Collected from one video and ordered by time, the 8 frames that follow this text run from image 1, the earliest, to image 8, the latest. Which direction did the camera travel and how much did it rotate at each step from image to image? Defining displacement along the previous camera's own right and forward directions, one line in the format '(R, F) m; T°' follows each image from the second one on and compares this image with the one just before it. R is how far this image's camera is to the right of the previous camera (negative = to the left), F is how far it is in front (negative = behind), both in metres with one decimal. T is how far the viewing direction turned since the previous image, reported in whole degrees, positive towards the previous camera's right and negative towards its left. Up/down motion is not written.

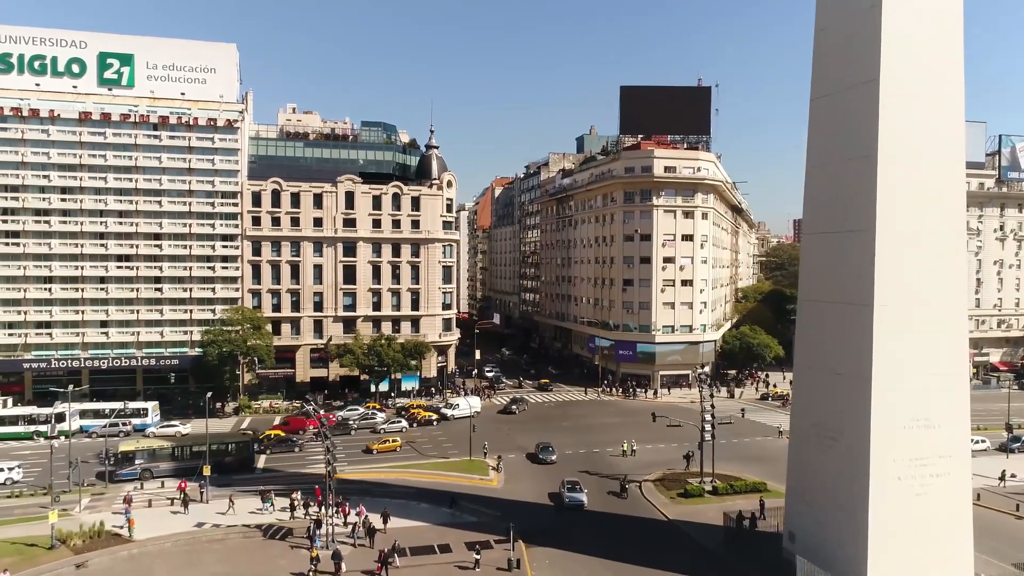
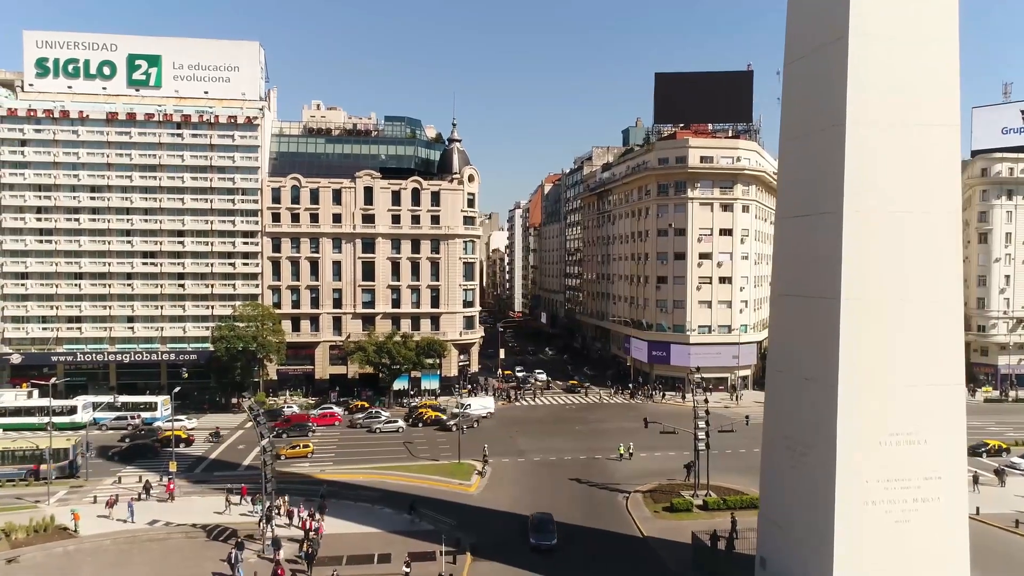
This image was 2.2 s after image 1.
(+4.9, +2.8) m; -6°
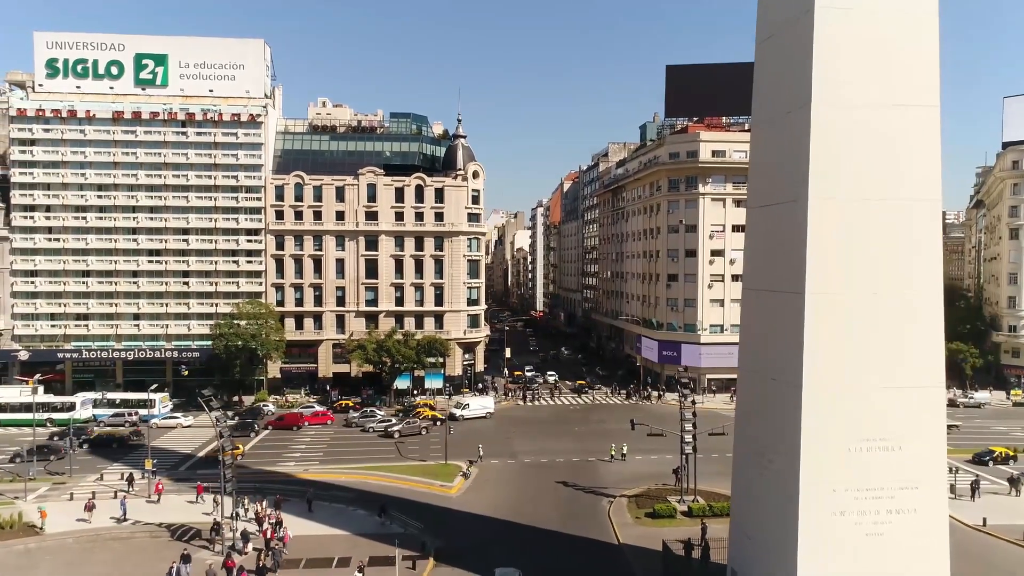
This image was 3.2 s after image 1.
(+2.5, +1.2) m; -2°
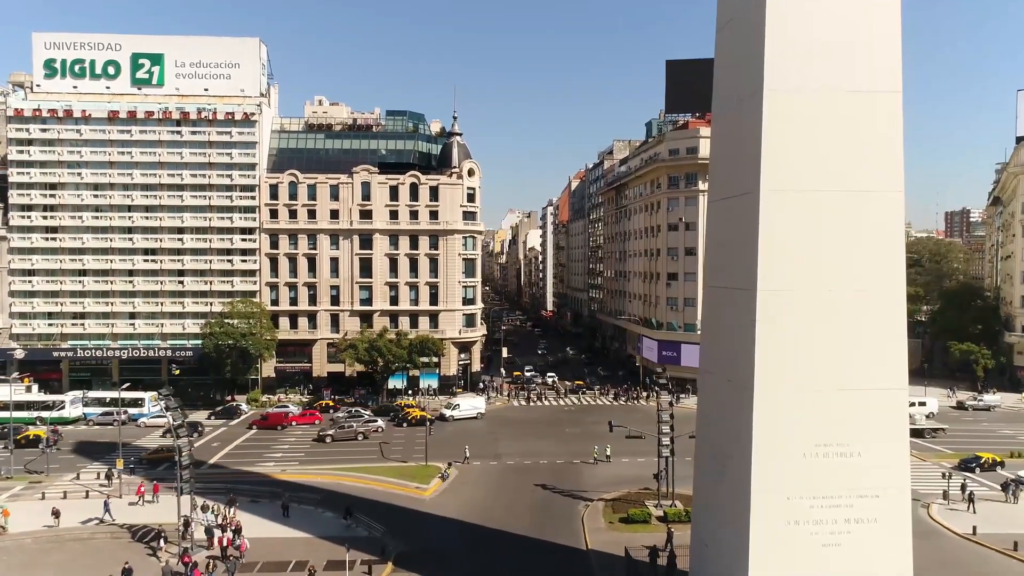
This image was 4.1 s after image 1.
(+2.1, +0.8) m; -1°
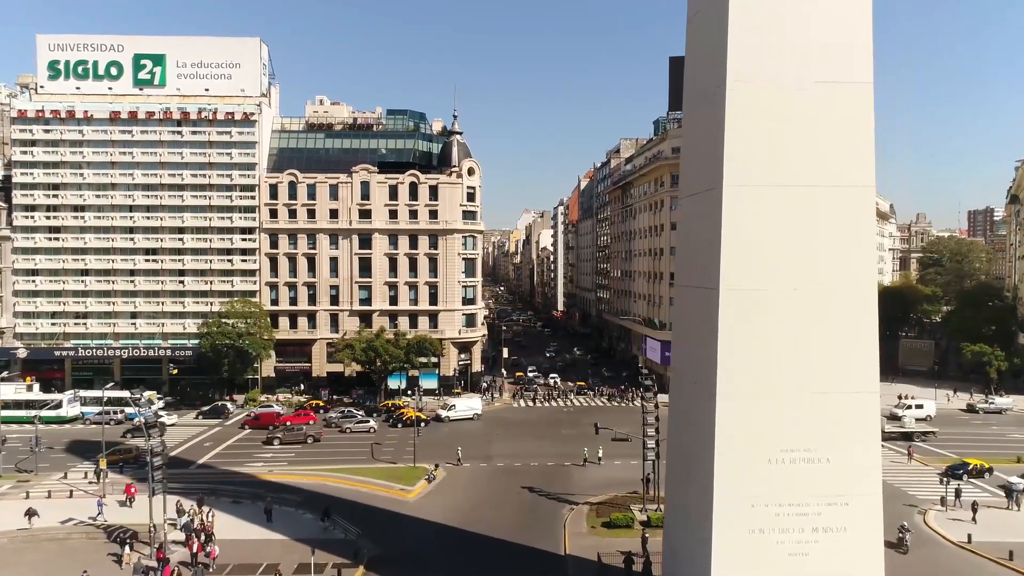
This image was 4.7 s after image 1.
(+1.5, +0.6) m; -1°
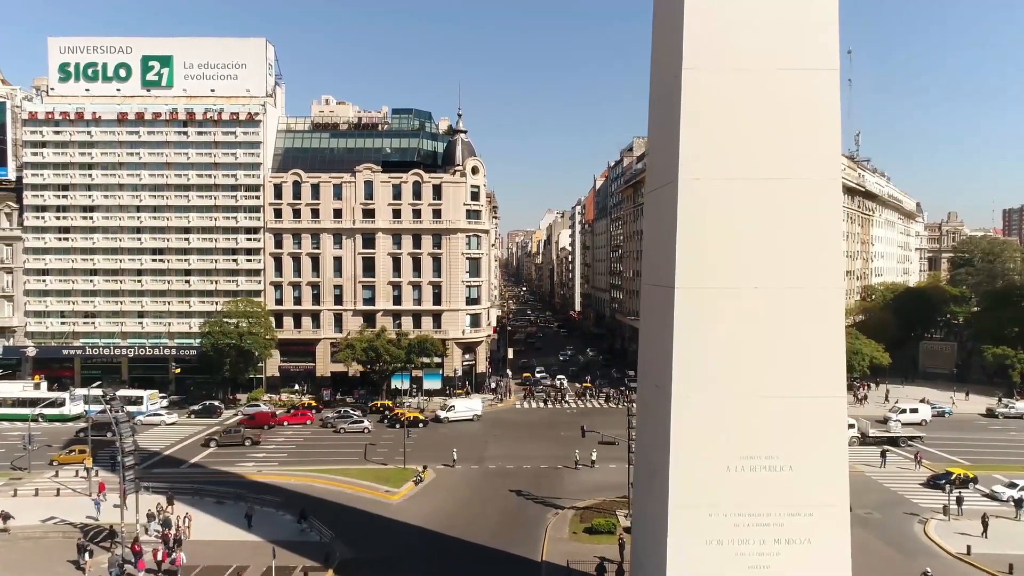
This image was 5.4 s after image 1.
(+1.8, +0.8) m; -2°
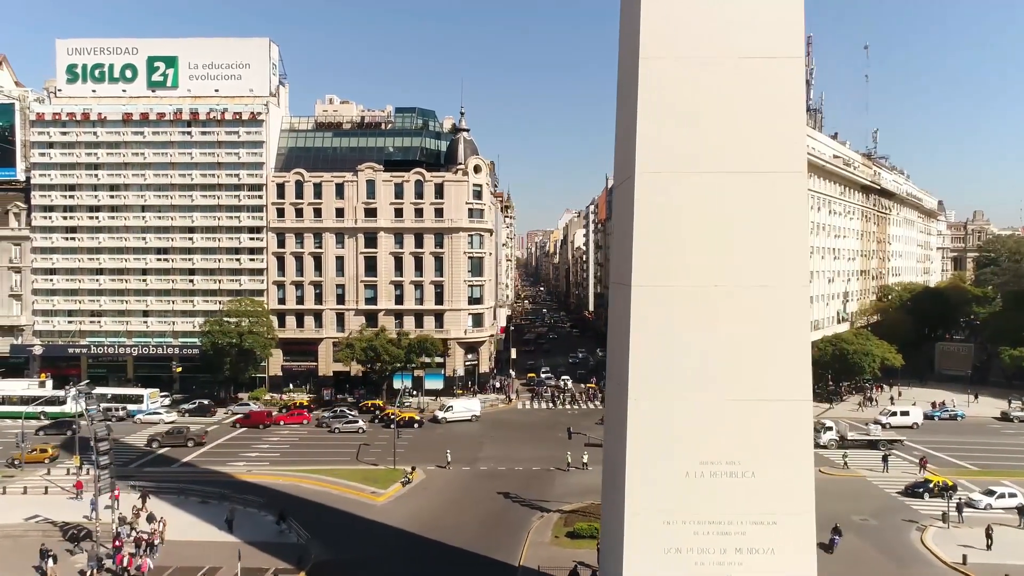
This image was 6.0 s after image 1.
(+1.5, +0.6) m; -2°
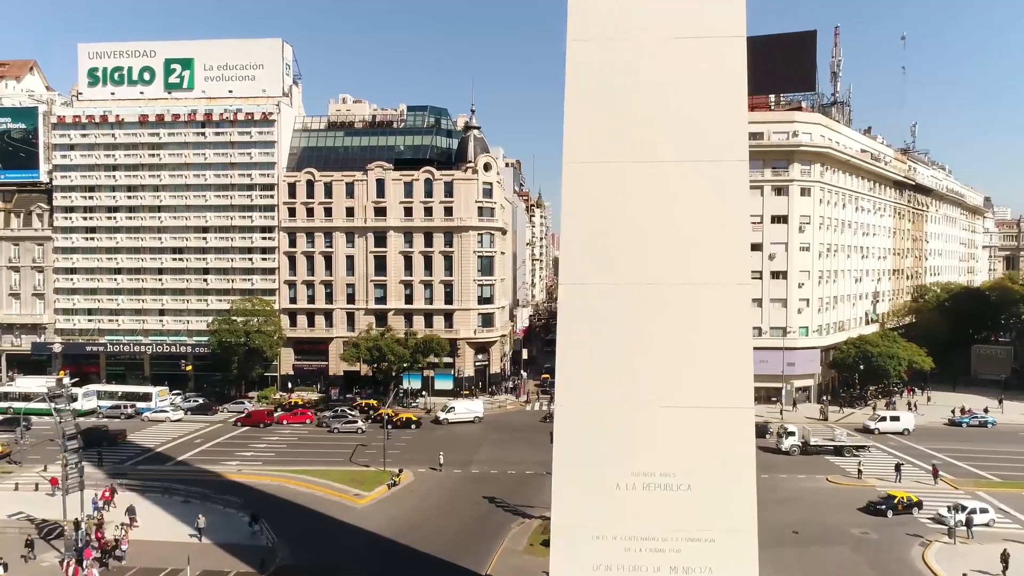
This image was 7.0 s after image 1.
(+2.5, +1.1) m; -3°
